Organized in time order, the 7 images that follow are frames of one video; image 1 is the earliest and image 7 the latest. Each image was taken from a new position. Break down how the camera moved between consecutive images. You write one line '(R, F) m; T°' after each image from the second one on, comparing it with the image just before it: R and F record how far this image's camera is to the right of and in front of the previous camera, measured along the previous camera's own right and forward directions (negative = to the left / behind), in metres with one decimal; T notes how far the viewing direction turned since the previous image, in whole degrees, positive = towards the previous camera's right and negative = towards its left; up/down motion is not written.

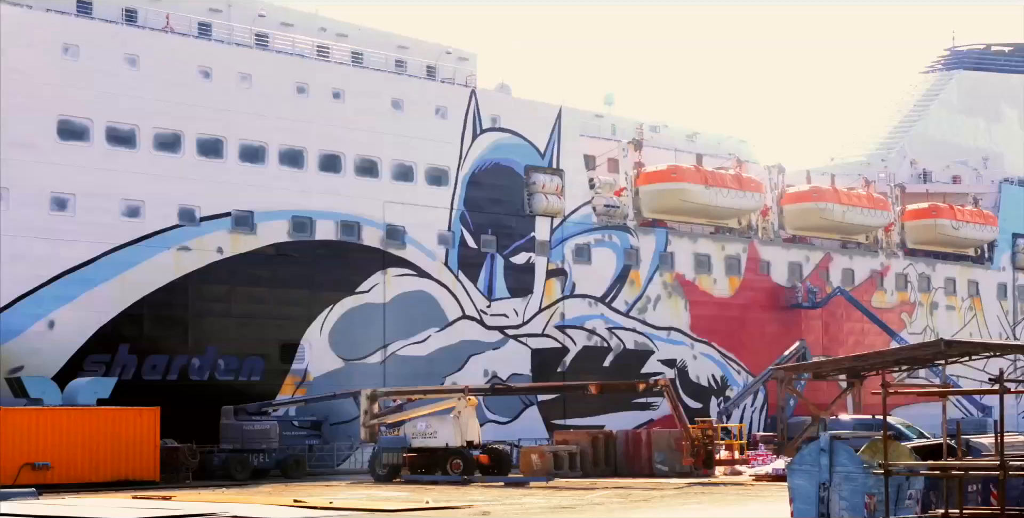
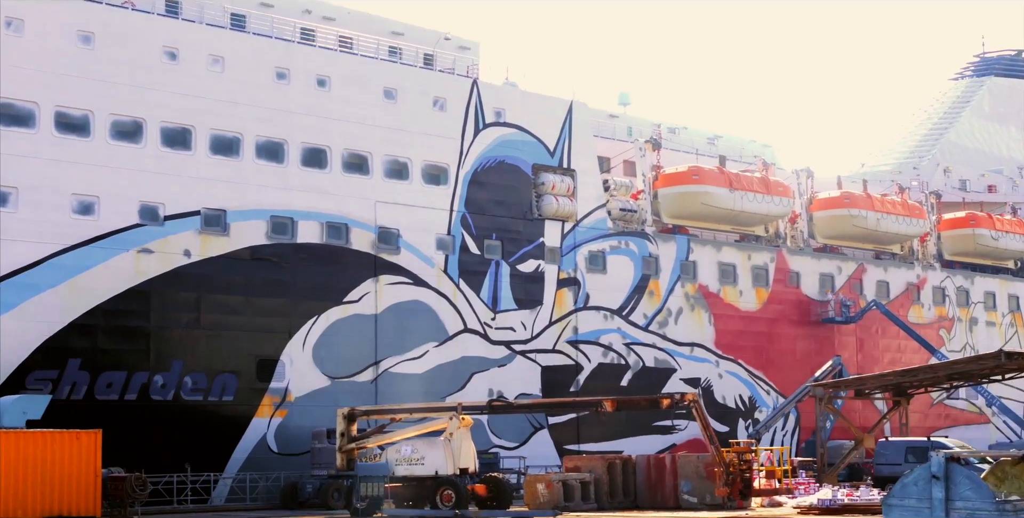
(+0.1, +3.0) m; 0°
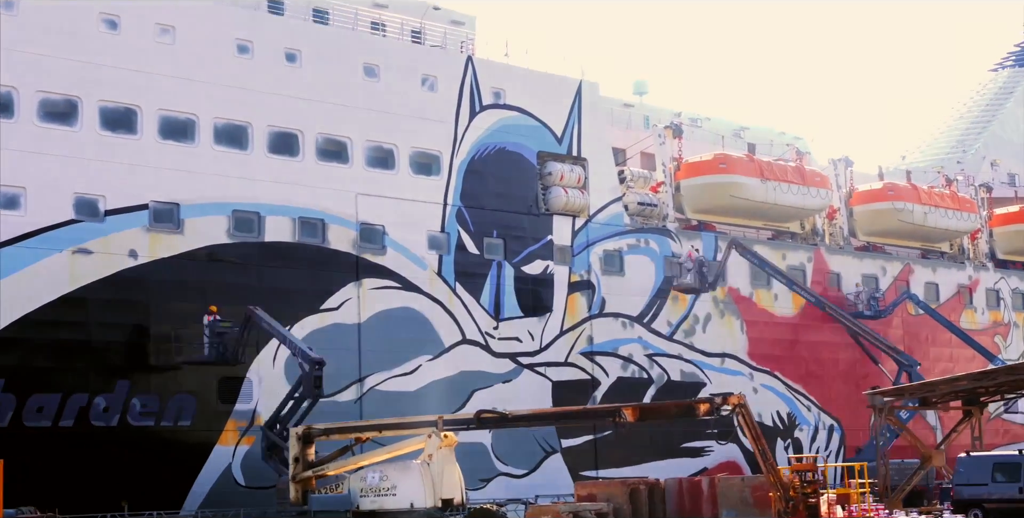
(+0.2, +3.5) m; -1°
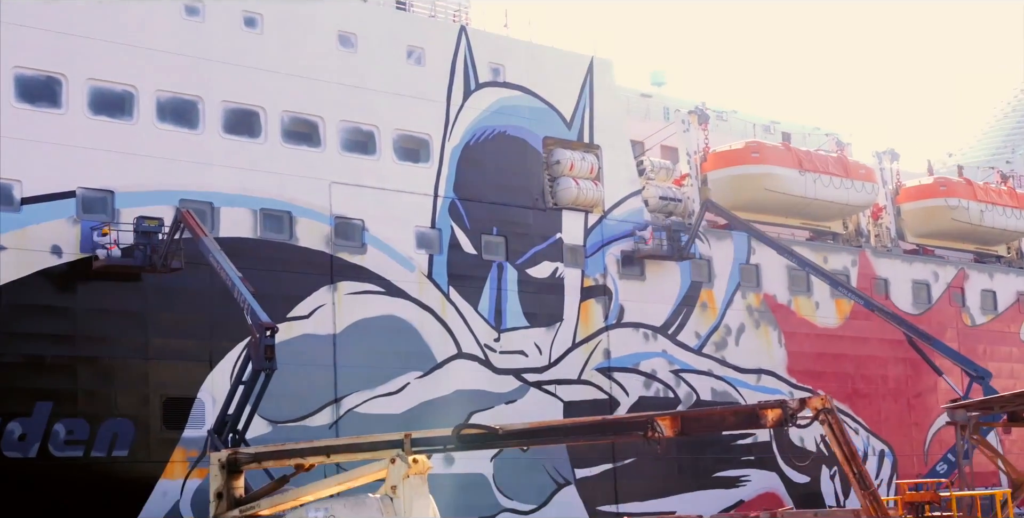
(+0.1, +3.4) m; 0°
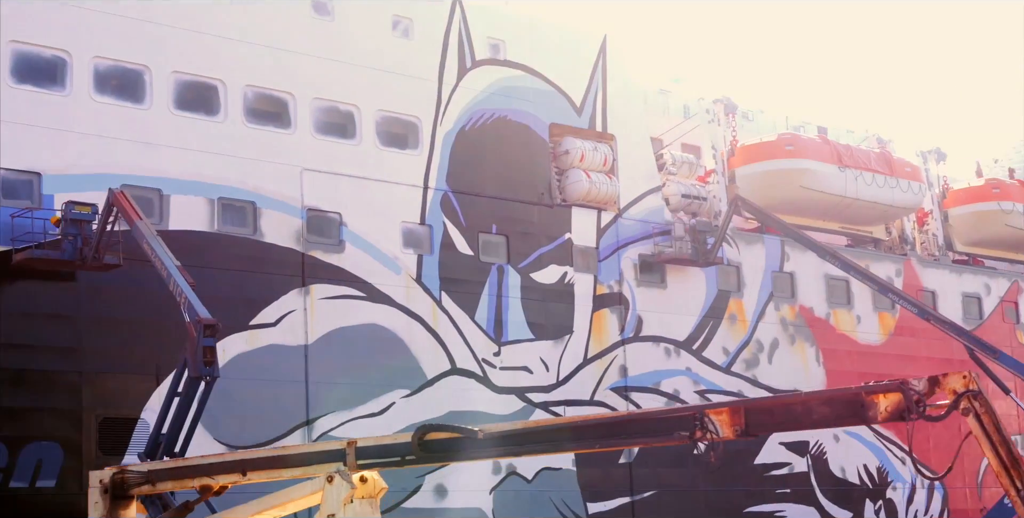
(+0.1, +2.7) m; 0°
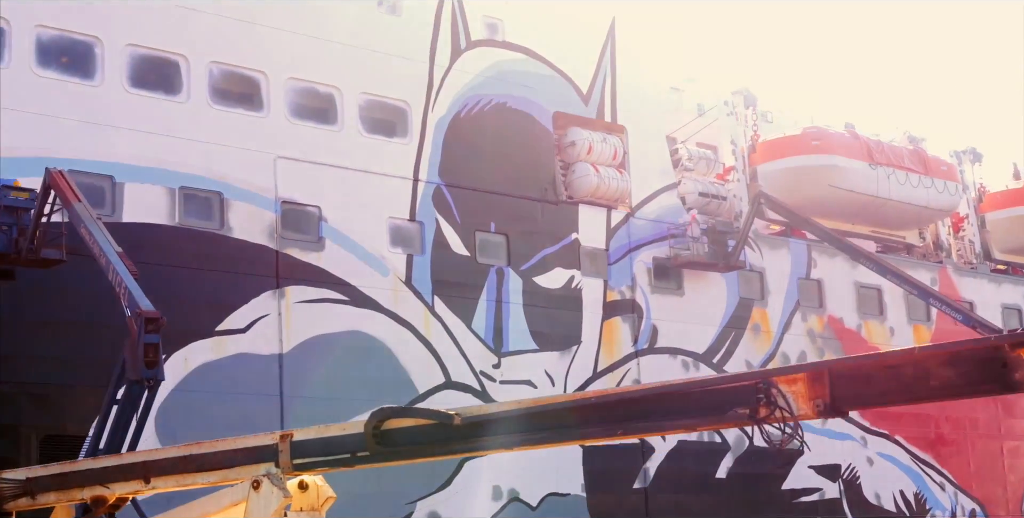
(+0.1, +1.8) m; 0°
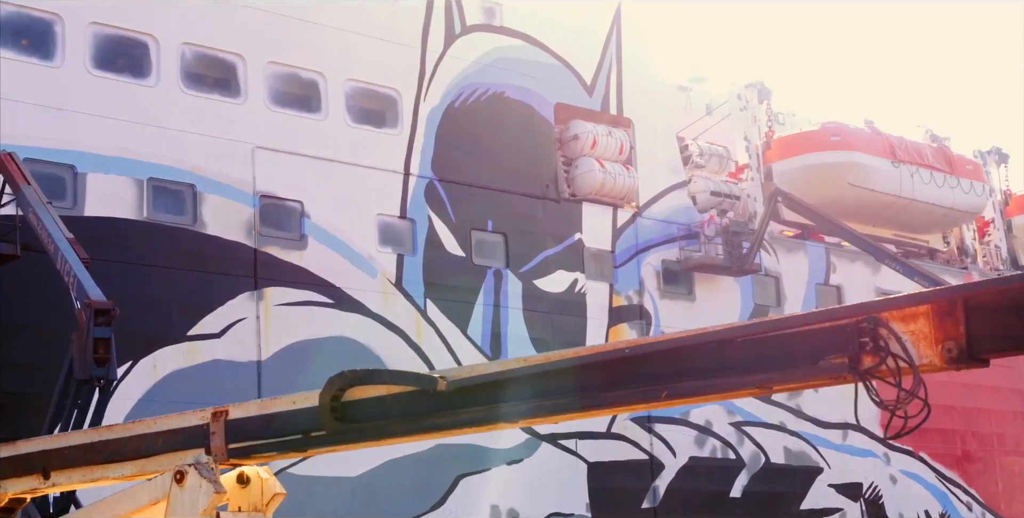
(0.0, +1.2) m; 0°
